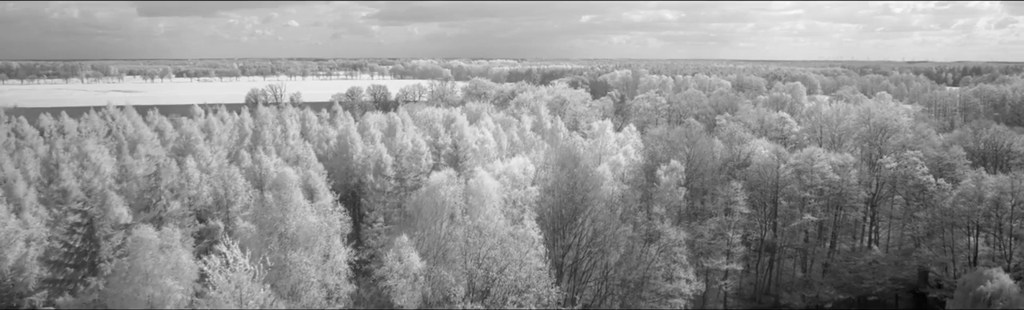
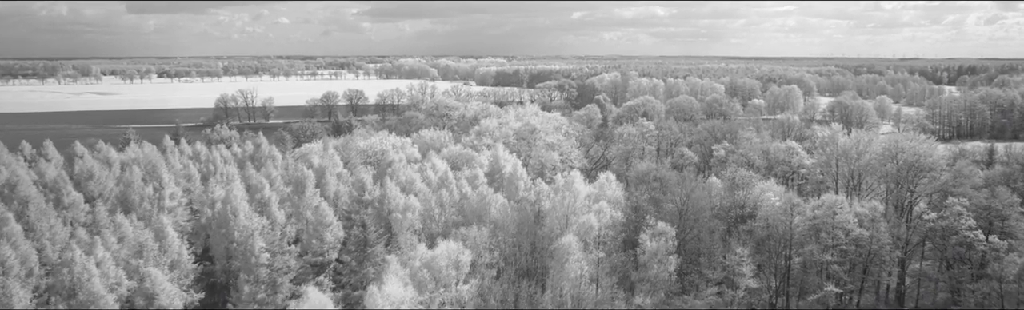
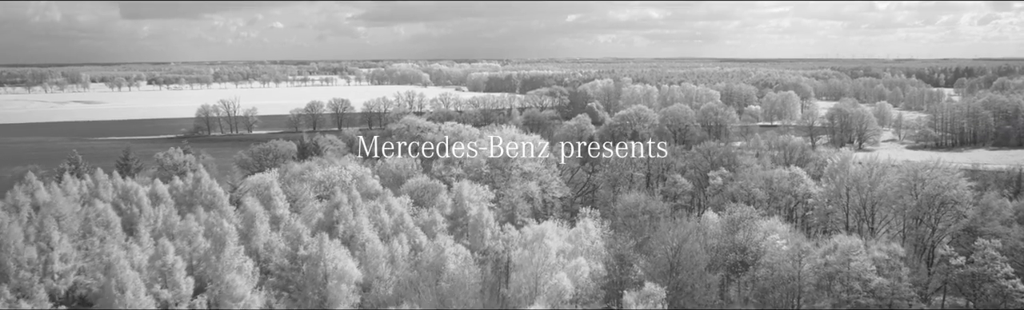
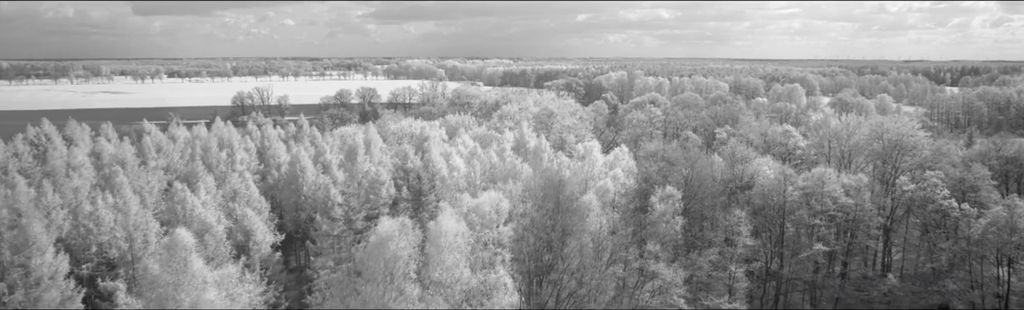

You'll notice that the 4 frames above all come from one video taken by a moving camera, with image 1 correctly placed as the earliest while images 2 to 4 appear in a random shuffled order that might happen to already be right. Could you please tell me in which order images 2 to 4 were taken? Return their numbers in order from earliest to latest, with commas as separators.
4, 2, 3
